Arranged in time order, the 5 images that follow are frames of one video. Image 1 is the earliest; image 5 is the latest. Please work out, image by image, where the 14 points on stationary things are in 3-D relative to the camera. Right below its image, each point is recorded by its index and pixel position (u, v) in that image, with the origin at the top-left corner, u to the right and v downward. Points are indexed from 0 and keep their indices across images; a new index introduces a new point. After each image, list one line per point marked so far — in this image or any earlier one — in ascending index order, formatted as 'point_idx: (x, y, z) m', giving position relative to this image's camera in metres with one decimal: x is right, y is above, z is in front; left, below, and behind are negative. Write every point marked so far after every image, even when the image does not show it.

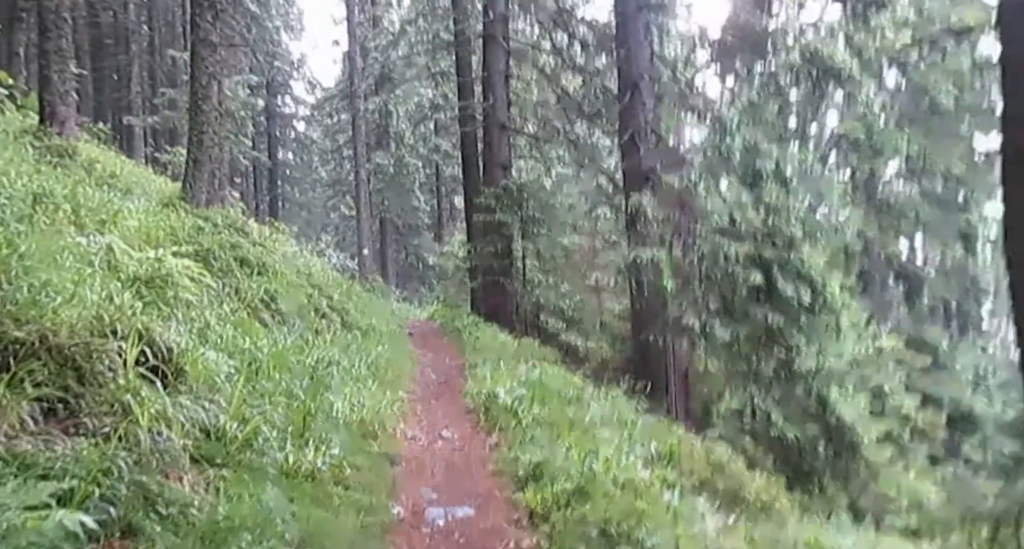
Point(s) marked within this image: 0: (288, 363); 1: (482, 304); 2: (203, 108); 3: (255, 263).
0: (-1.6, -0.6, +6.1) m
1: (-0.6, -0.5, +15.8) m
2: (-3.8, +2.0, +10.6) m
3: (-2.7, +0.1, +9.0) m
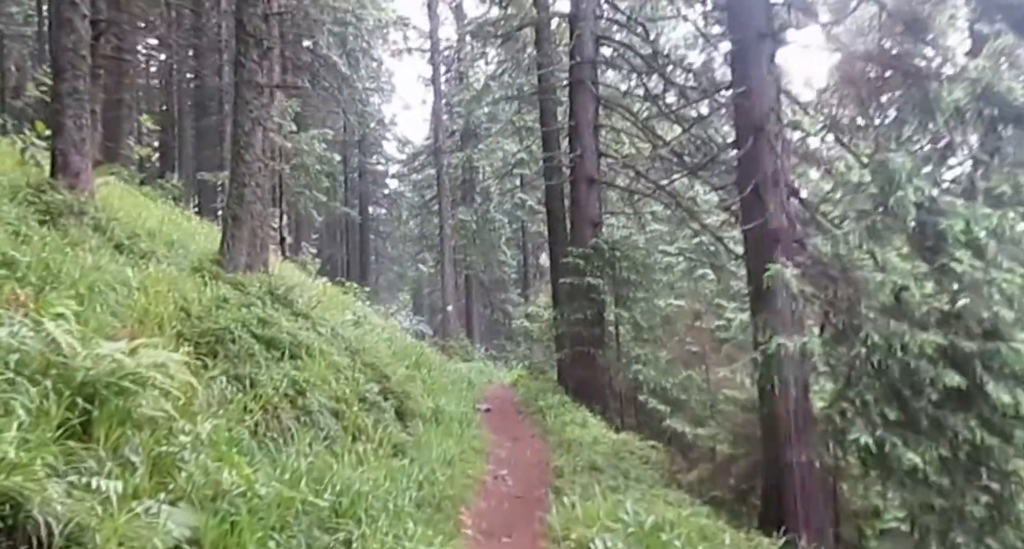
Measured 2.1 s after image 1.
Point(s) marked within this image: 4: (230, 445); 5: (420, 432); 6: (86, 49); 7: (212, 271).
0: (-1.1, -1.1, +4.2) m
1: (+0.9, -1.7, +13.8) m
2: (-2.8, +1.2, +9.1) m
3: (-1.9, -0.6, +7.3) m
4: (-1.6, -0.9, +4.8) m
5: (-0.9, -1.5, +8.3) m
6: (-4.0, +2.1, +8.1) m
7: (-2.9, 0.0, +8.5) m
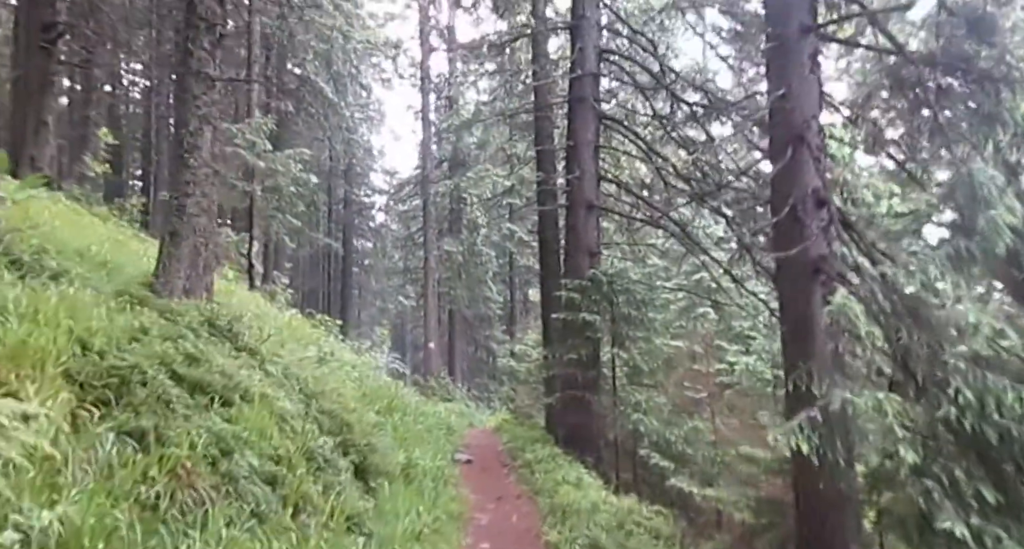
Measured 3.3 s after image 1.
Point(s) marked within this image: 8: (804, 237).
0: (-1.1, -1.2, +2.8) m
1: (+0.7, -2.2, +12.4) m
2: (-2.9, +1.0, +7.7) m
3: (-2.0, -0.8, +5.9) m
4: (-1.6, -1.0, +3.4) m
5: (-1.0, -1.8, +6.9) m
6: (-4.0, +2.0, +6.7) m
7: (-3.0, -0.2, +7.0) m
8: (+2.5, +0.3, +7.4) m
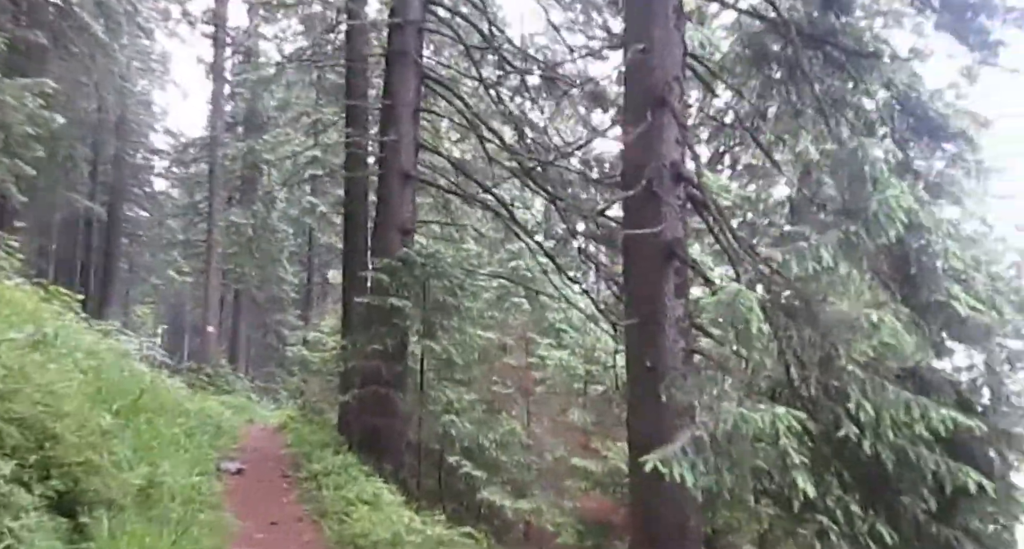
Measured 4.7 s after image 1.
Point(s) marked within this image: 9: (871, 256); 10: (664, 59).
0: (-1.5, -1.0, +0.9) m
1: (-1.9, -1.9, +10.6) m
2: (-4.2, +1.4, +5.3) m
3: (-3.0, -0.5, +3.7) m
4: (-2.1, -0.8, +1.3) m
5: (-2.3, -1.5, +4.9) m
6: (-5.0, +2.4, +4.0) m
7: (-4.3, +0.2, +4.6) m
8: (+1.1, +0.4, +6.1) m
9: (+2.8, +0.1, +6.5) m
10: (+1.1, +1.6, +6.3) m
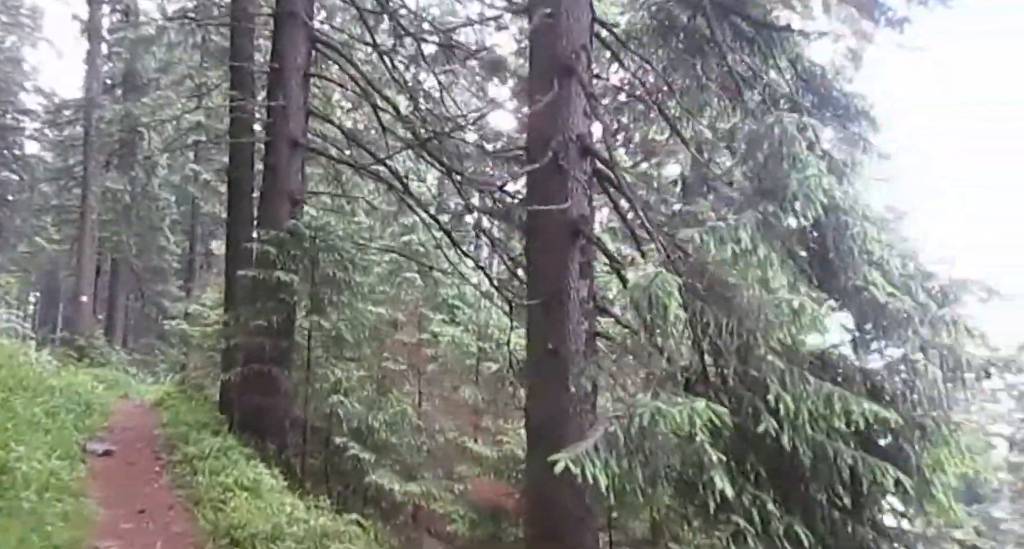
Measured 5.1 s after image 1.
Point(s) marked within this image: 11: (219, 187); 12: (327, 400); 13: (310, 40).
0: (-1.5, -1.0, +0.3) m
1: (-3.2, -1.6, +9.9) m
2: (-4.7, +1.6, +4.3) m
3: (-3.3, -0.3, +2.9) m
4: (-2.2, -0.7, +0.7) m
5: (-2.9, -1.3, +4.2) m
6: (-5.4, +2.6, +2.9) m
7: (-4.7, +0.4, +3.6) m
8: (+0.4, +0.6, +5.8) m
9: (+2.0, +0.3, +6.4) m
10: (+0.5, +1.8, +5.9) m
11: (-6.7, +2.1, +19.8) m
12: (-2.2, -1.5, +10.2) m
13: (-2.5, +3.0, +10.8) m
